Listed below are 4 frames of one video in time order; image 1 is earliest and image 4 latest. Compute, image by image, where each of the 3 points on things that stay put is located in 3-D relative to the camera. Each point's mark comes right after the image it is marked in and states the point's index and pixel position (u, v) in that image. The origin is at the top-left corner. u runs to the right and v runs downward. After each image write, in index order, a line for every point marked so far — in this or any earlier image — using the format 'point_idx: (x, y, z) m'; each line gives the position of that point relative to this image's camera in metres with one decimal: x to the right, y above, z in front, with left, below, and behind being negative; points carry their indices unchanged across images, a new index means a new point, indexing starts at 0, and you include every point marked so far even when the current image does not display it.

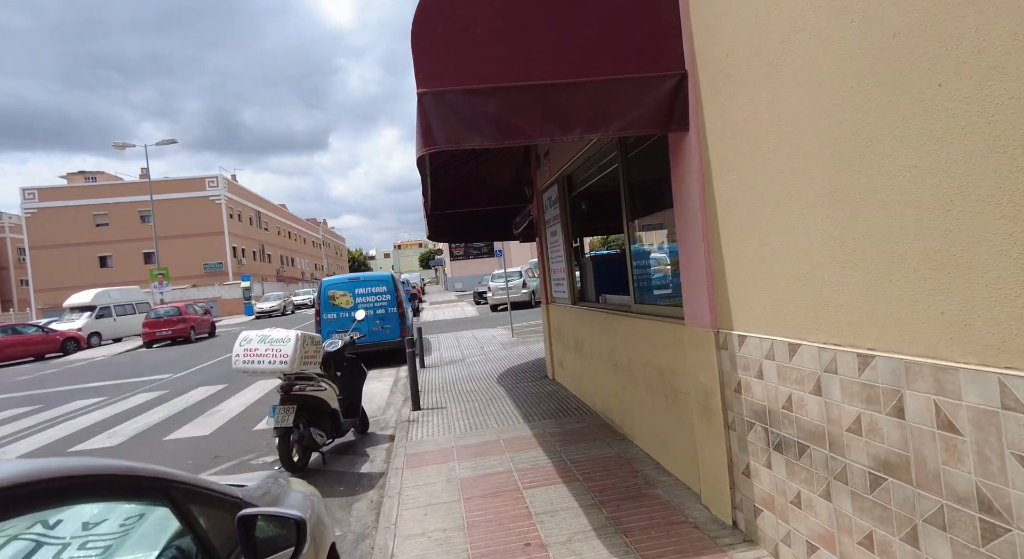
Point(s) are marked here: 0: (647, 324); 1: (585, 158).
0: (+1.1, -0.3, +4.3) m
1: (+0.8, +1.3, +6.0) m
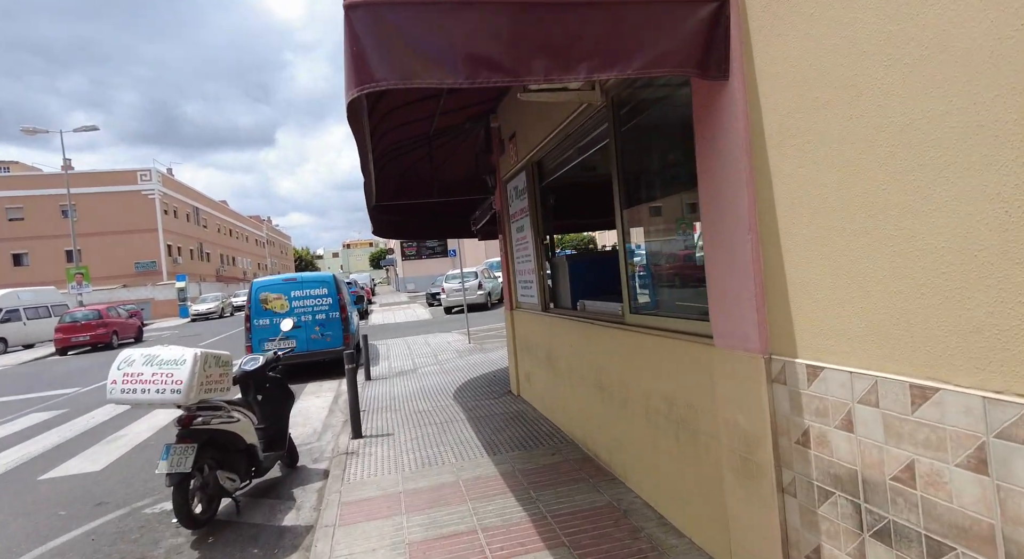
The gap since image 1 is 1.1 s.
0: (+0.9, -0.4, +3.4) m
1: (+0.4, +1.3, +5.1) m
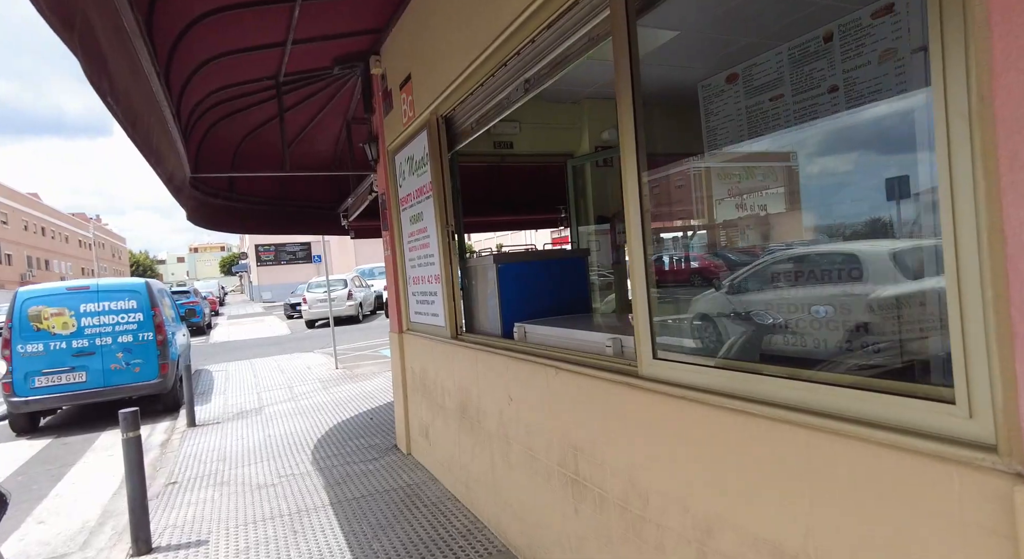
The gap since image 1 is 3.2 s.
0: (+0.7, -0.4, +1.6) m
1: (-0.1, +1.2, +3.2) m
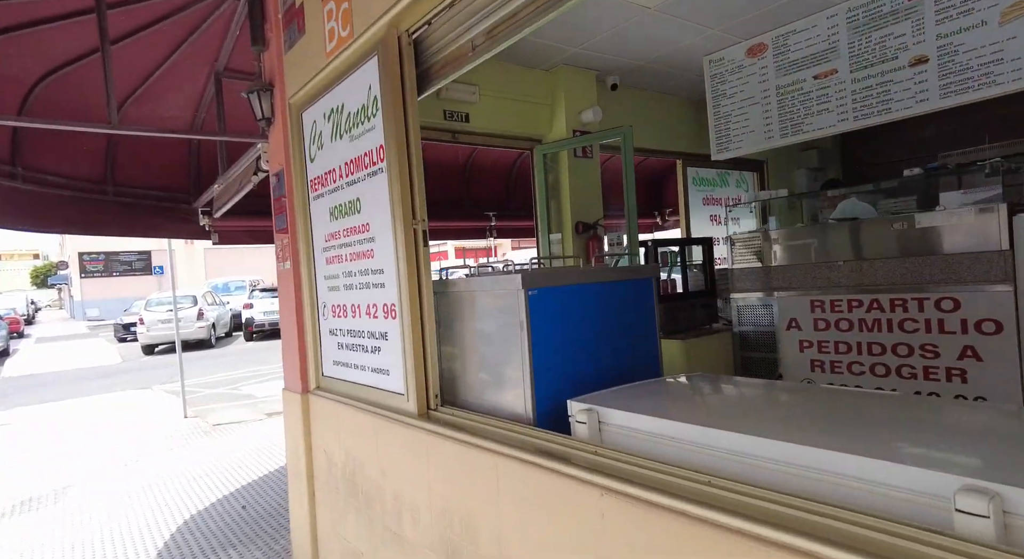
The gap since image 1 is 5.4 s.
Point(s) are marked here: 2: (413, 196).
0: (+1.3, -0.5, +0.1) m
1: (+0.2, +1.1, +1.6) m
2: (-0.4, +0.4, +2.5) m
